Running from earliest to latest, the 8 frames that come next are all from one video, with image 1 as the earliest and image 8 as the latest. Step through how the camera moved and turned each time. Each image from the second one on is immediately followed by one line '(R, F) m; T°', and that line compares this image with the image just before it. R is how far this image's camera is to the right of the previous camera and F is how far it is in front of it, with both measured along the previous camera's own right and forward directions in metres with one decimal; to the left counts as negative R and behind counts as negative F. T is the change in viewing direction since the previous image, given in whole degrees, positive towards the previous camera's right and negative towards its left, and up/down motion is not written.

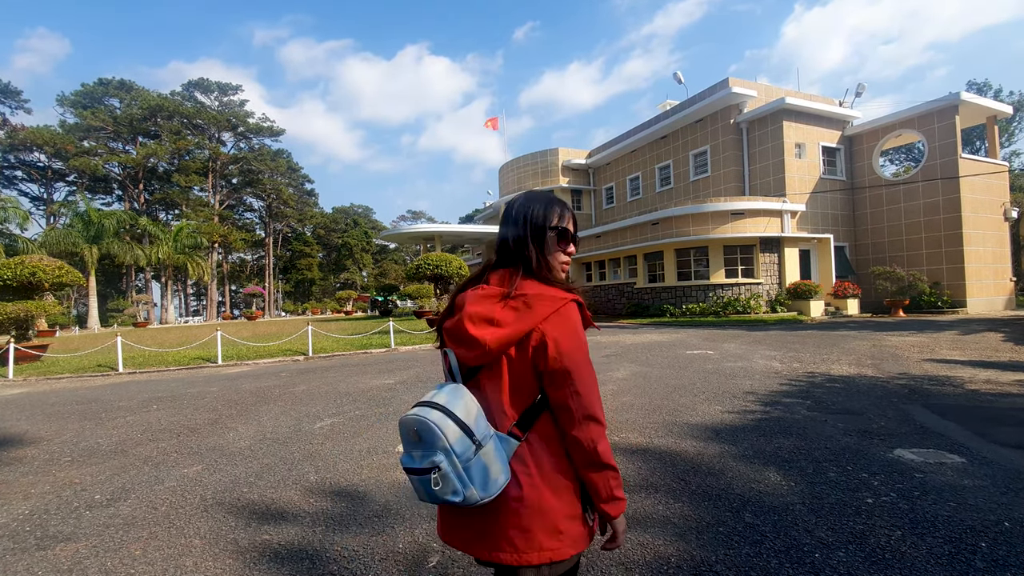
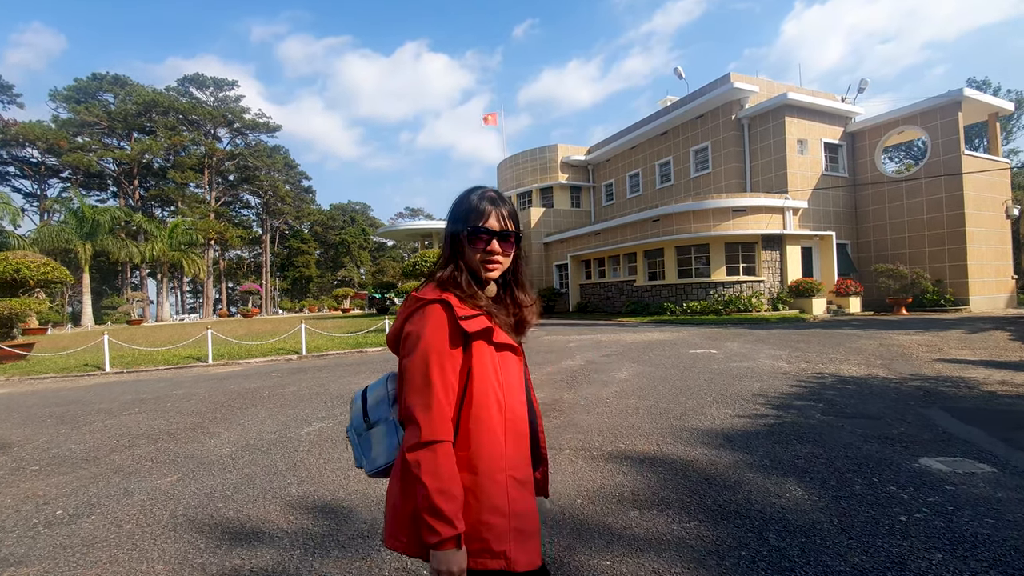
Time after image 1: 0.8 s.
(0.0, +0.3) m; 0°
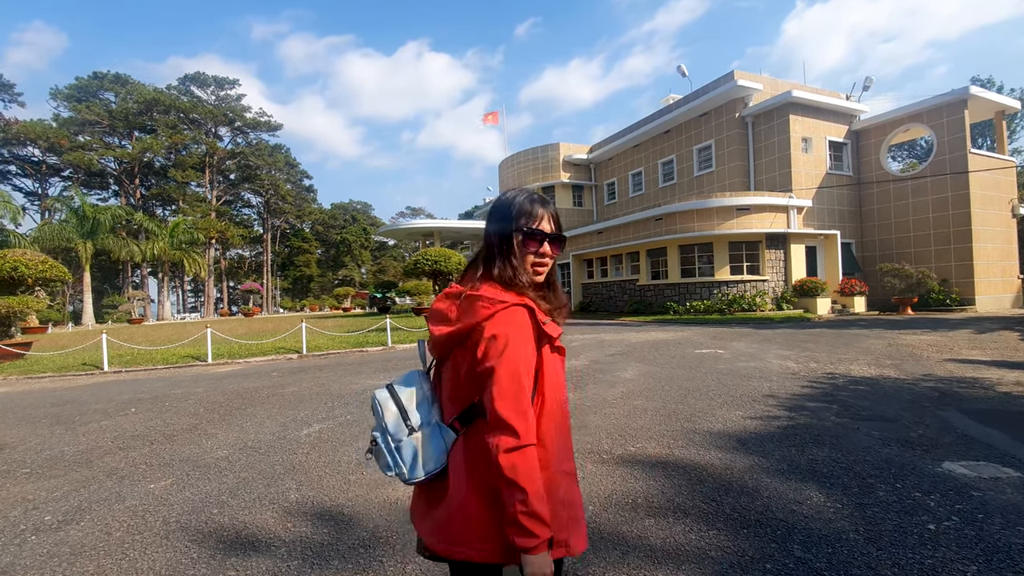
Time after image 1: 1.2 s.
(0.0, +0.1) m; 0°
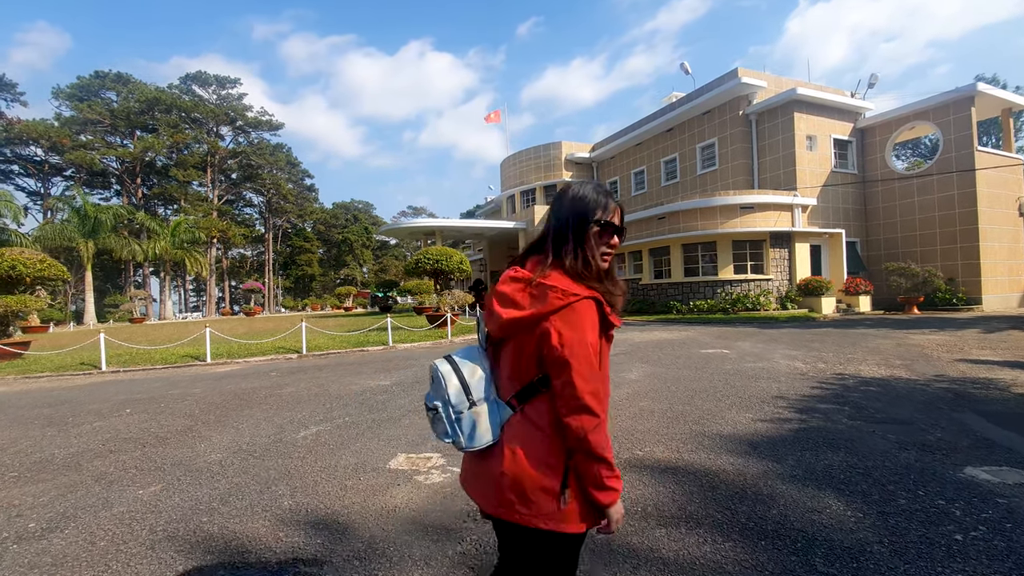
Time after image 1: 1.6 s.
(0.0, +0.1) m; 0°
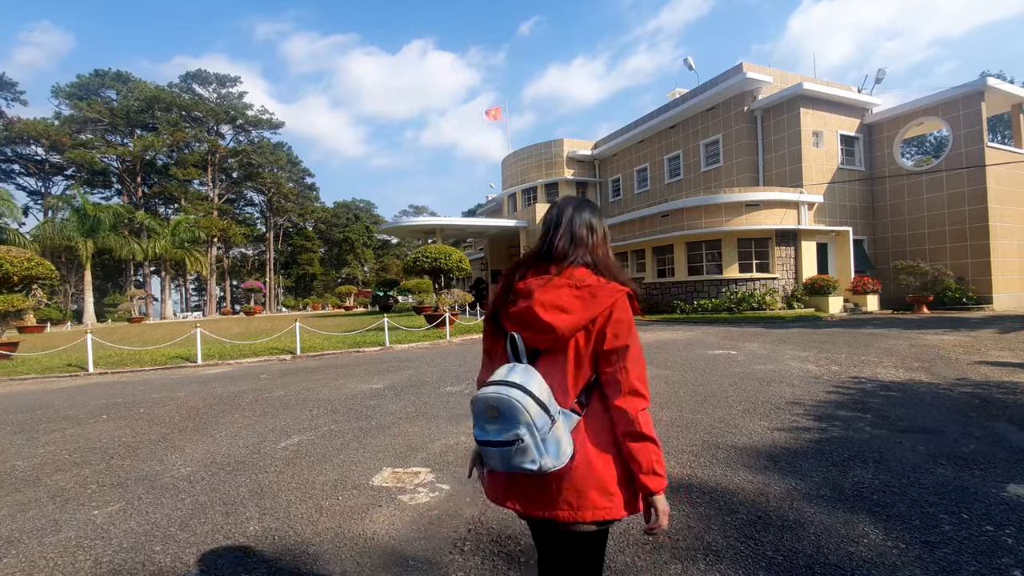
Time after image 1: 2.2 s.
(0.0, +0.3) m; 0°
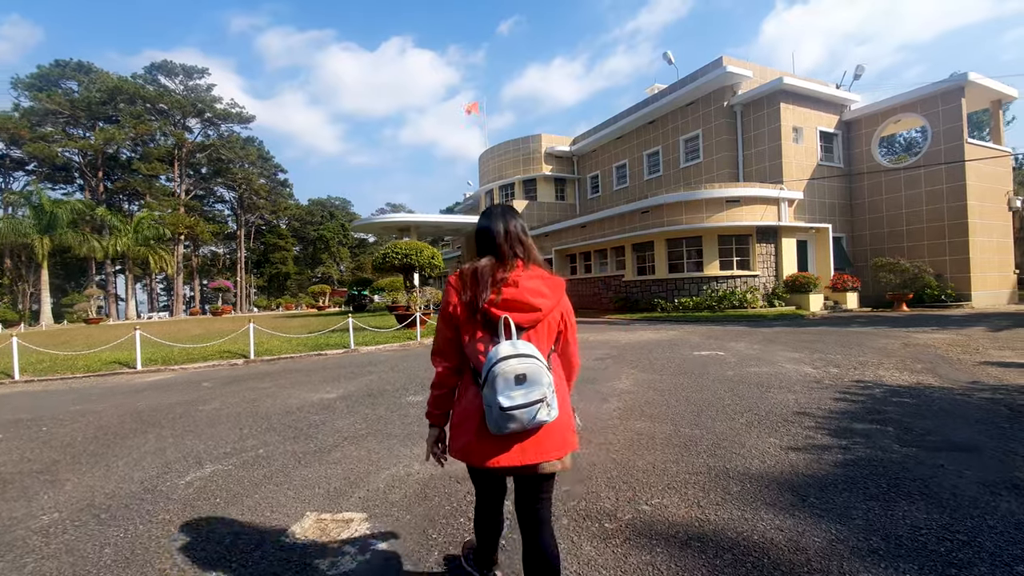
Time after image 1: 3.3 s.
(+0.1, +0.7) m; +2°
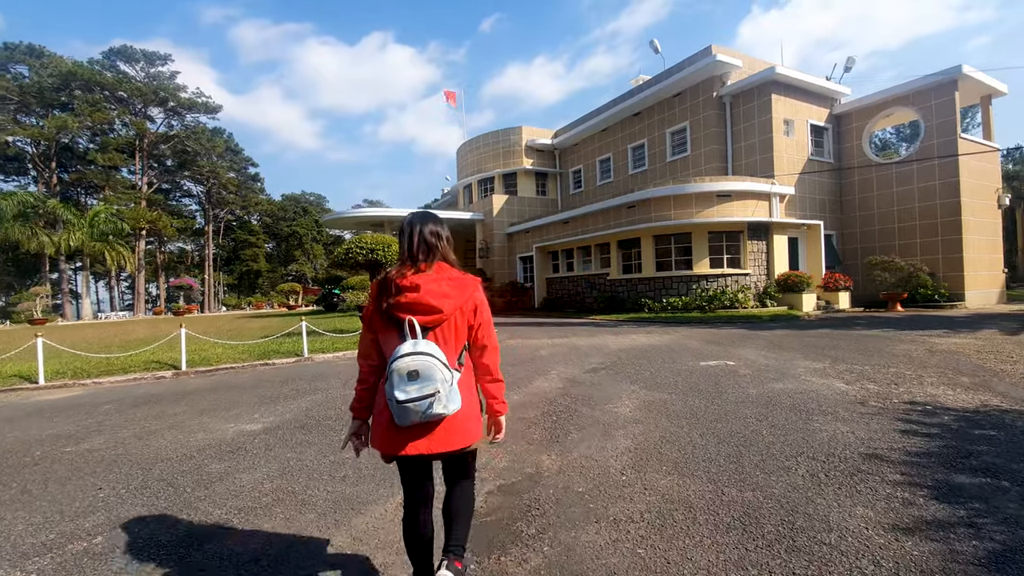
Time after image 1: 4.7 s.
(0.0, +1.2) m; +2°
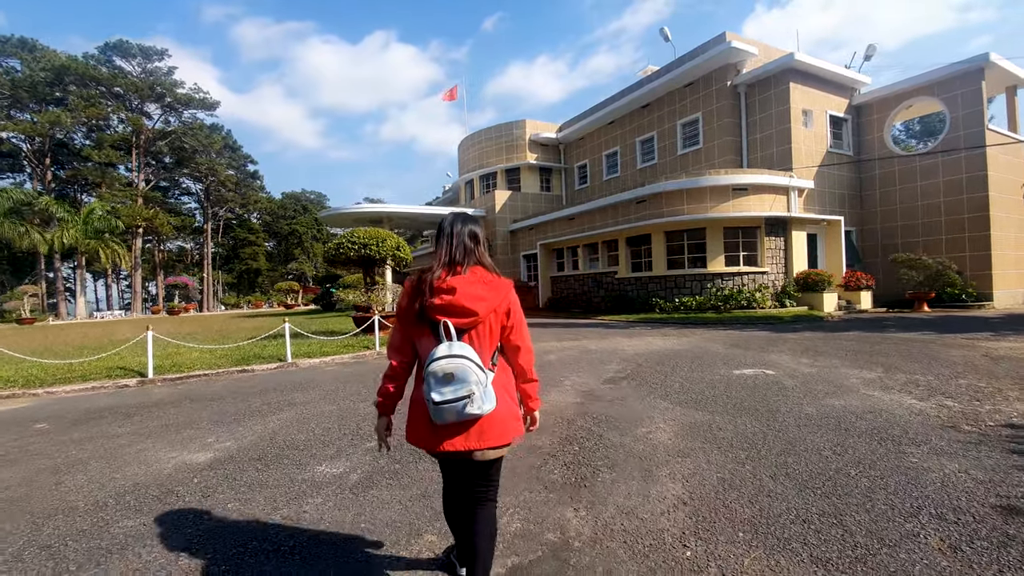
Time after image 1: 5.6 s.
(-0.1, +0.9) m; 0°
